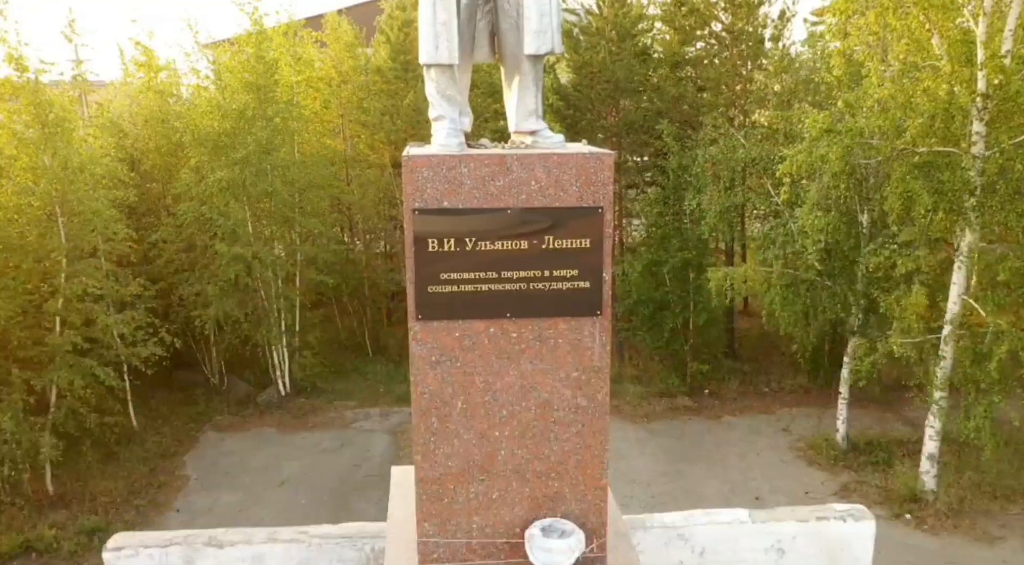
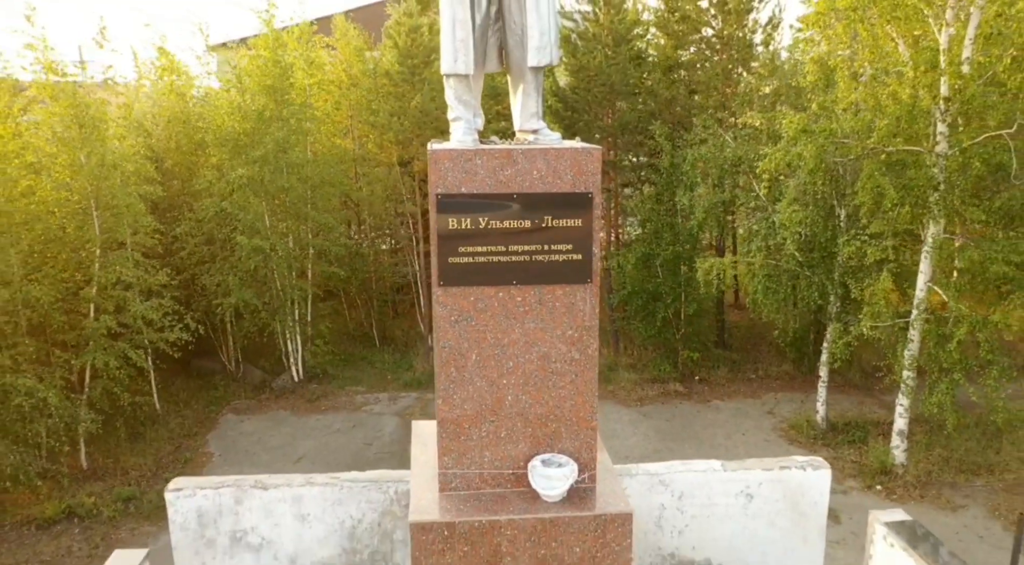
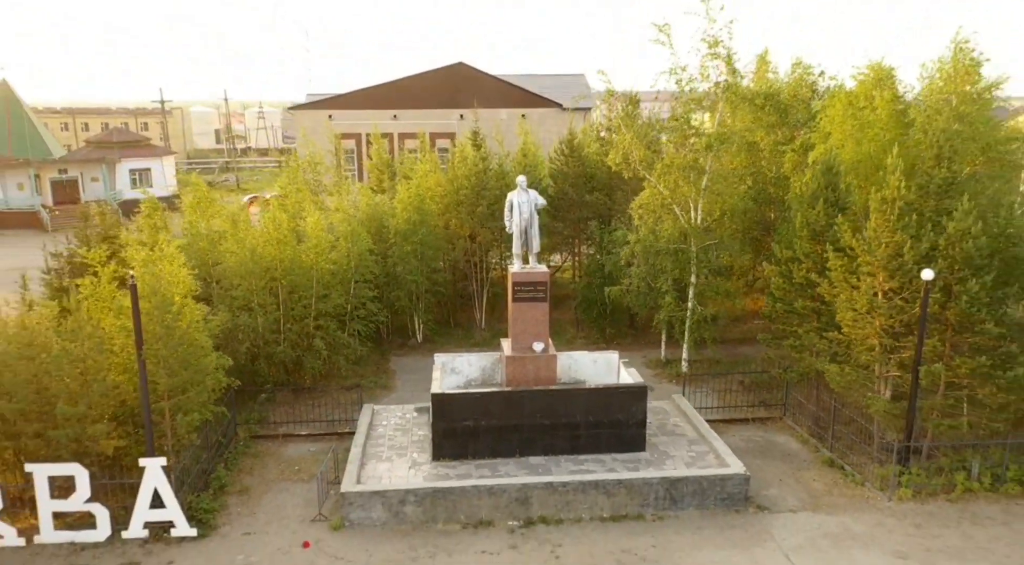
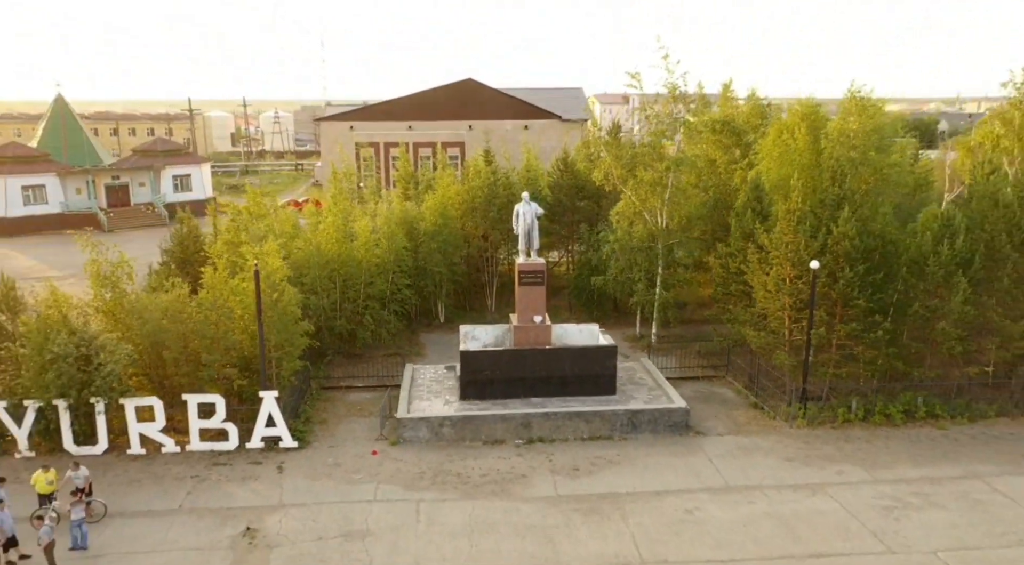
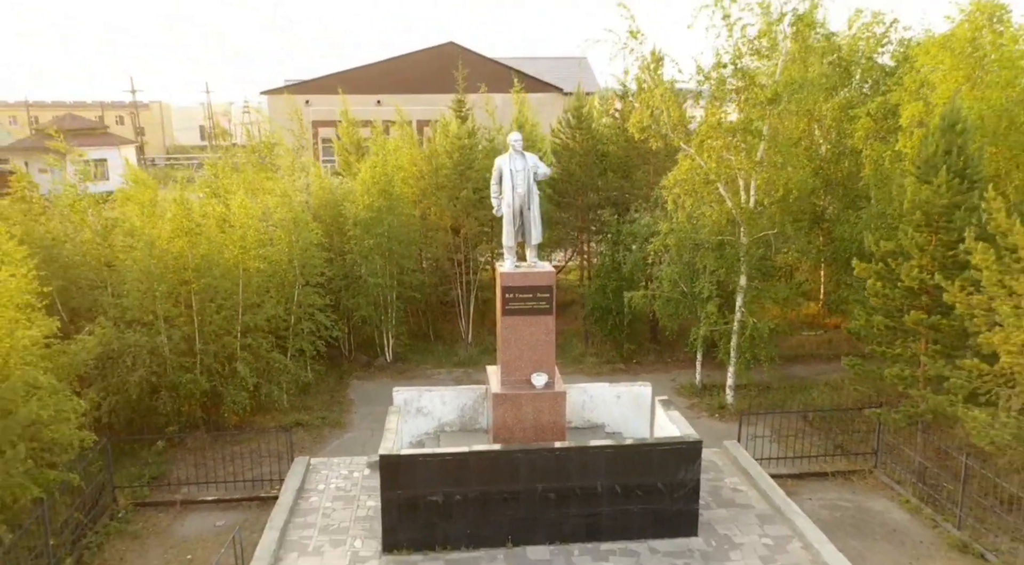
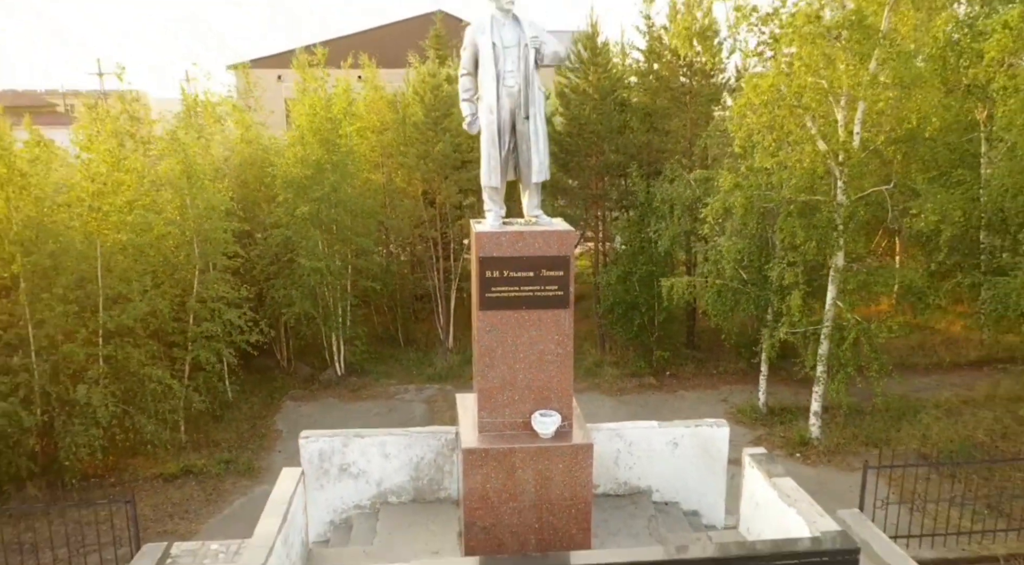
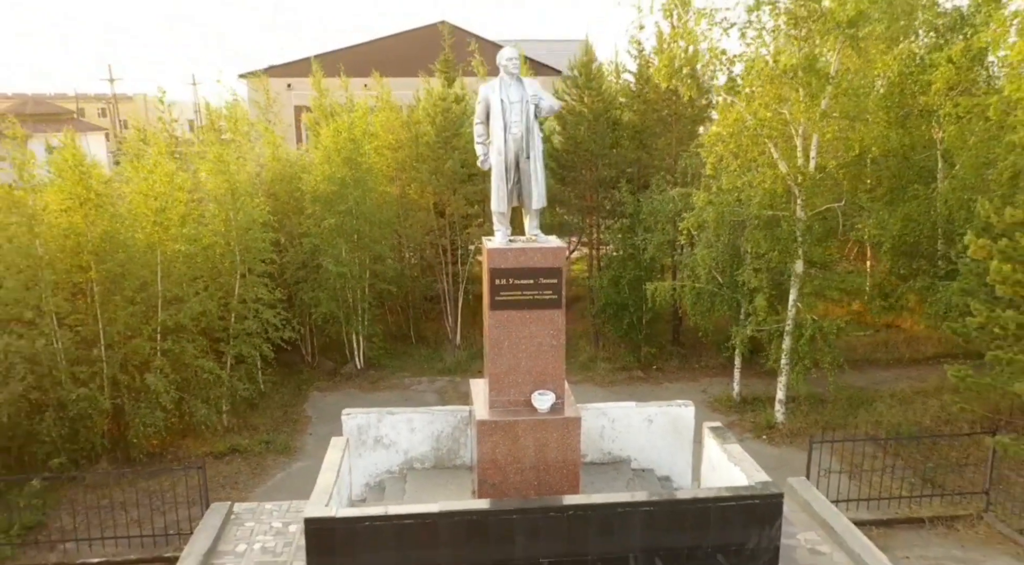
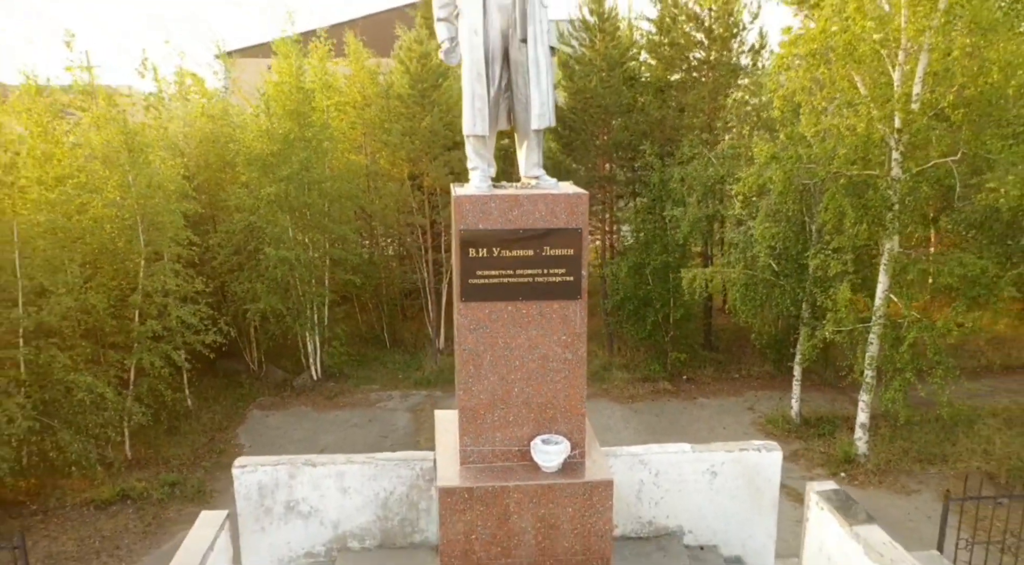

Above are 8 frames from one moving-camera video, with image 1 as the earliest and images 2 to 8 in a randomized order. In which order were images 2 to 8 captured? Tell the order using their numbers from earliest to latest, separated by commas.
2, 8, 6, 7, 5, 3, 4
